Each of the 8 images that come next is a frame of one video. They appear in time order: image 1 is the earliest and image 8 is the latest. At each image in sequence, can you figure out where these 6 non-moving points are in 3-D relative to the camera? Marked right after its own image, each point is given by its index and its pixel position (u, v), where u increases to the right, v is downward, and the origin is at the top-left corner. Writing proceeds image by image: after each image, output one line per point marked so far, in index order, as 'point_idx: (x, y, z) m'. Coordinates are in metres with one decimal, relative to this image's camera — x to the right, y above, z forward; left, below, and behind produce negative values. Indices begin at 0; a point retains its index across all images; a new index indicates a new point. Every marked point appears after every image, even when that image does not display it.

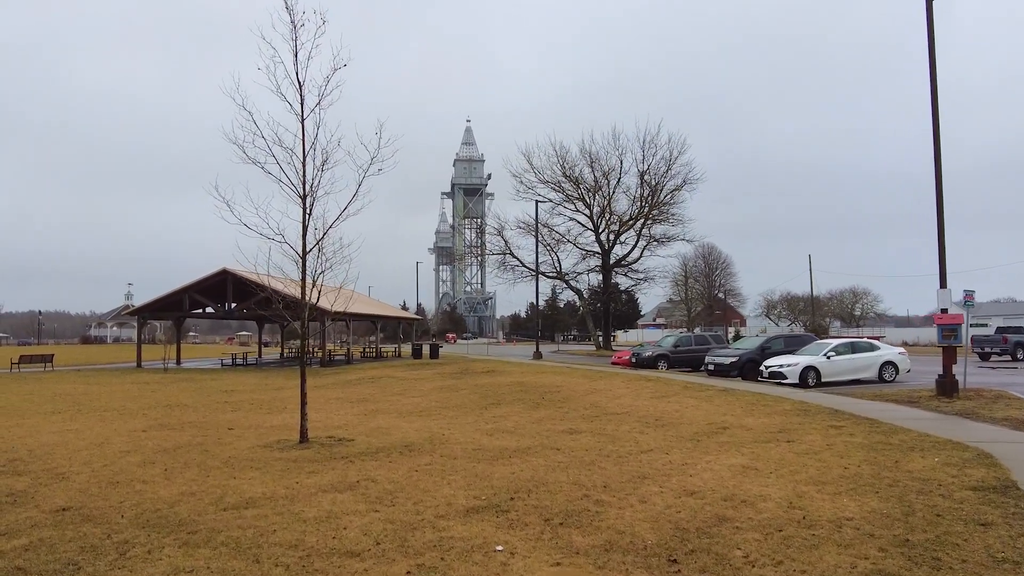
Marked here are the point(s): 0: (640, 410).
0: (+2.1, -2.0, +12.9) m
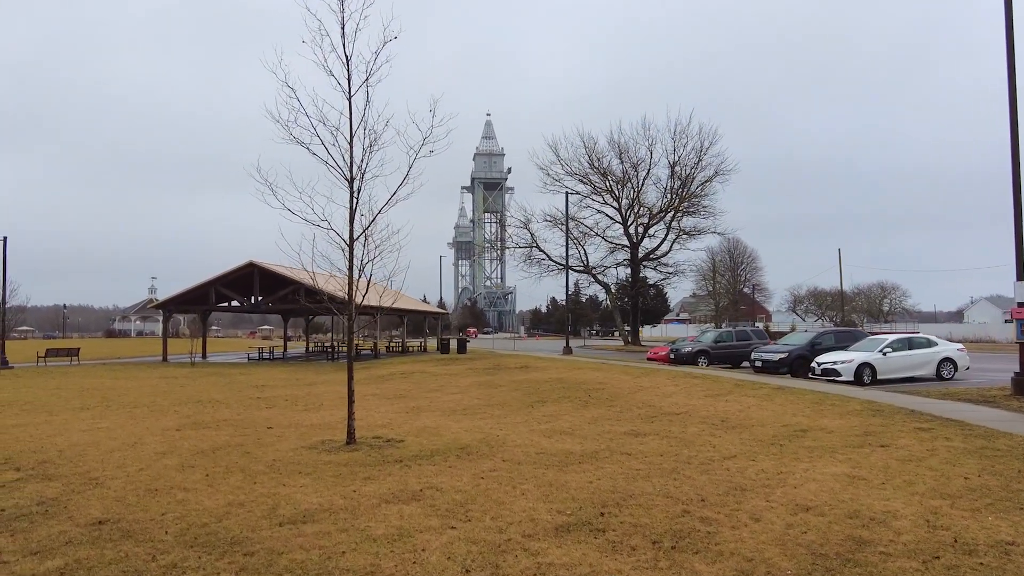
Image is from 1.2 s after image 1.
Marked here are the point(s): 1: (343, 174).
0: (+2.8, -1.8, +12.1) m
1: (-1.9, +1.3, +9.0) m
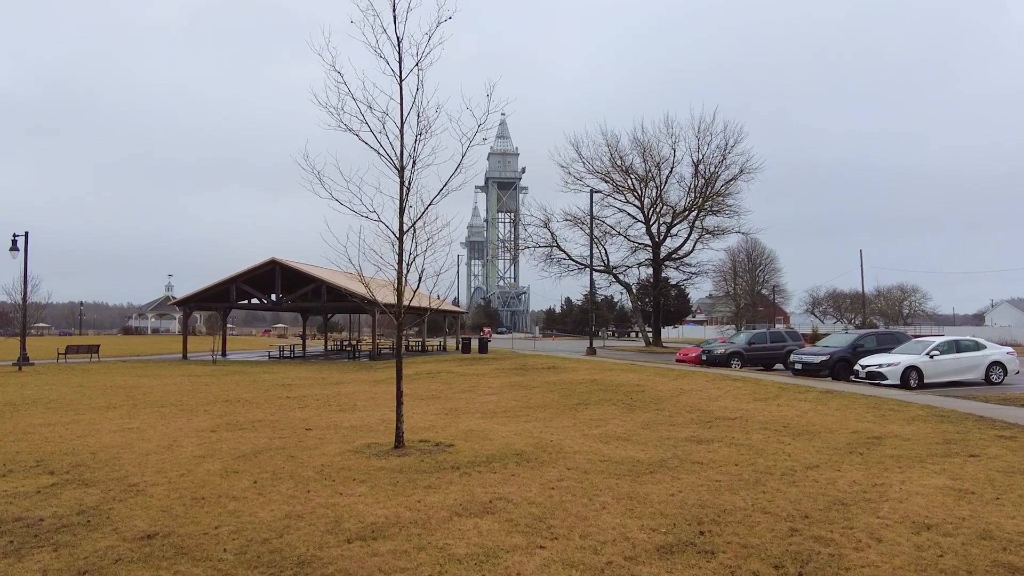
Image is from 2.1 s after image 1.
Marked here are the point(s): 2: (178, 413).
0: (+3.5, -1.8, +11.5) m
1: (-1.3, +1.3, +8.5) m
2: (-4.9, -1.9, +12.1) m
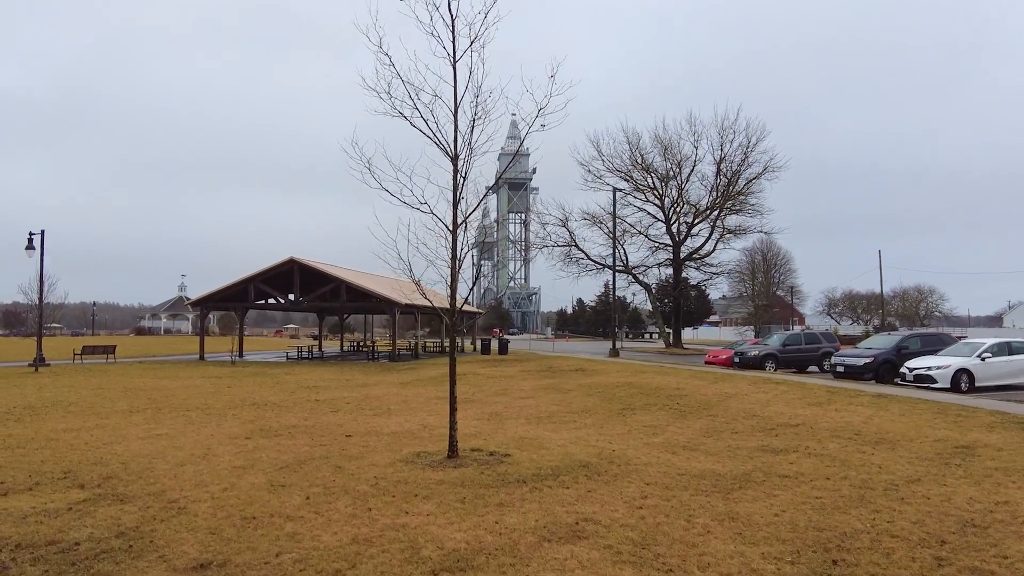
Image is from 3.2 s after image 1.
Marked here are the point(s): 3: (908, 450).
0: (+4.1, -1.8, +10.8) m
1: (-0.7, +1.4, +7.8) m
2: (-4.3, -1.8, +11.5) m
3: (+4.1, -1.7, +8.4) m
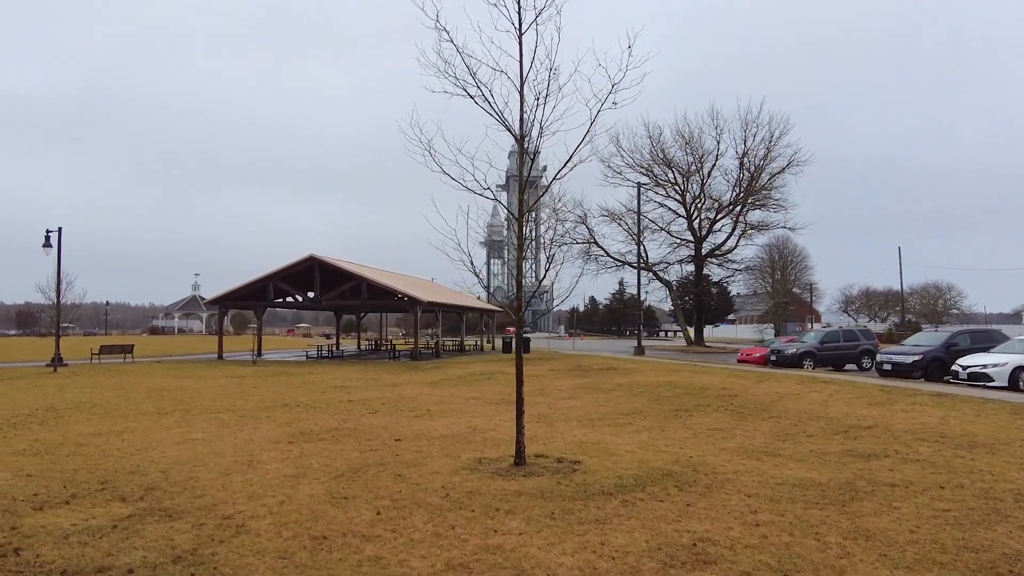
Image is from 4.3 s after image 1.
0: (+4.8, -1.7, +10.2) m
1: (0.0, +1.4, +7.2) m
2: (-3.6, -1.8, +10.9) m
3: (+4.7, -1.6, +7.7) m
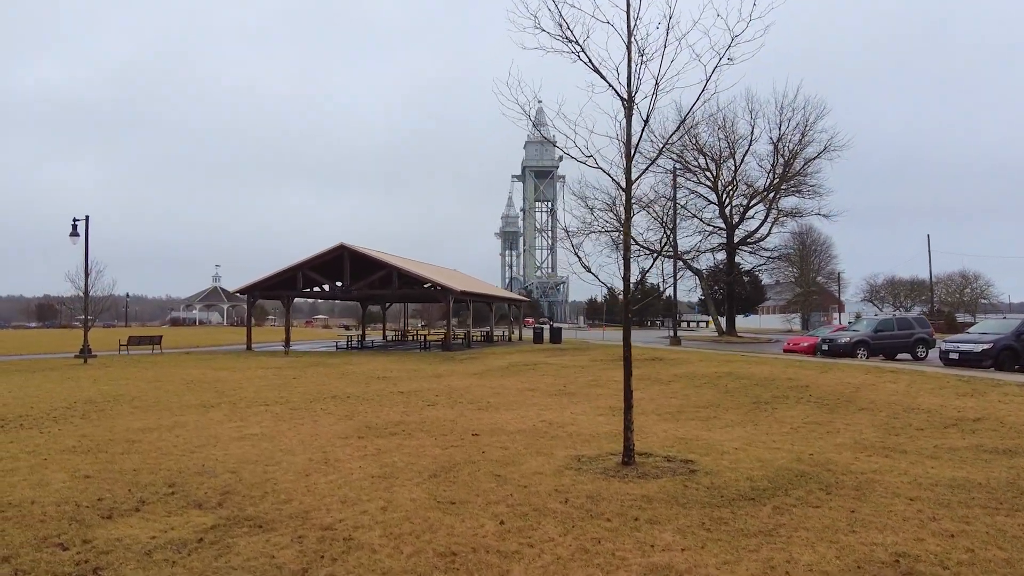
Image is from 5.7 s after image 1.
0: (+5.7, -1.5, +9.3) m
1: (+0.8, +1.6, +6.4) m
2: (-2.7, -1.6, +10.2) m
3: (+5.6, -1.4, +6.9) m
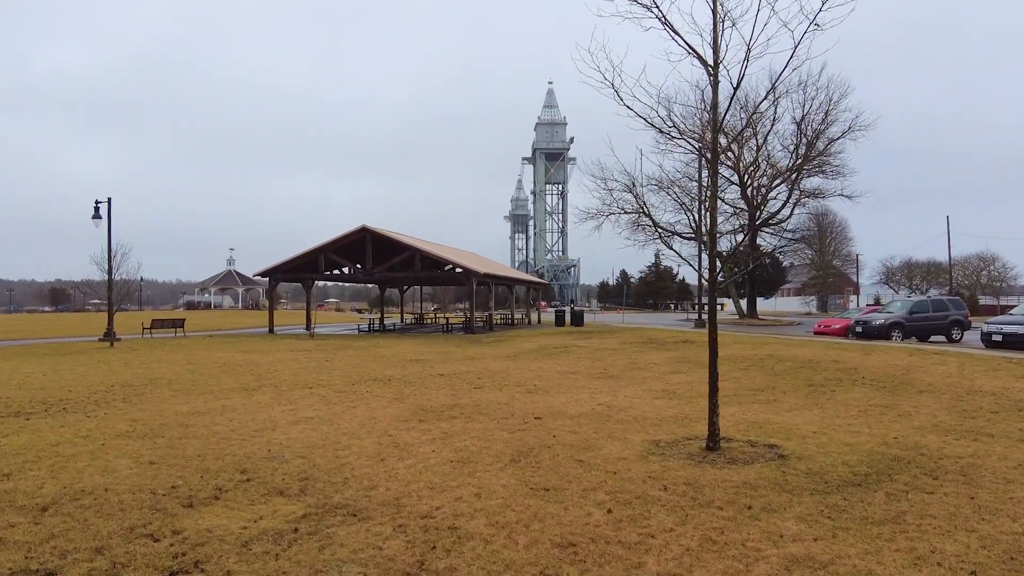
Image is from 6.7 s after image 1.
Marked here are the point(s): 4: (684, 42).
0: (+6.3, -1.2, +9.0) m
1: (+1.4, +1.8, +6.1) m
2: (-2.1, -1.3, +10.0) m
3: (+6.2, -1.2, +6.6) m
4: (+1.3, +1.9, +6.2) m
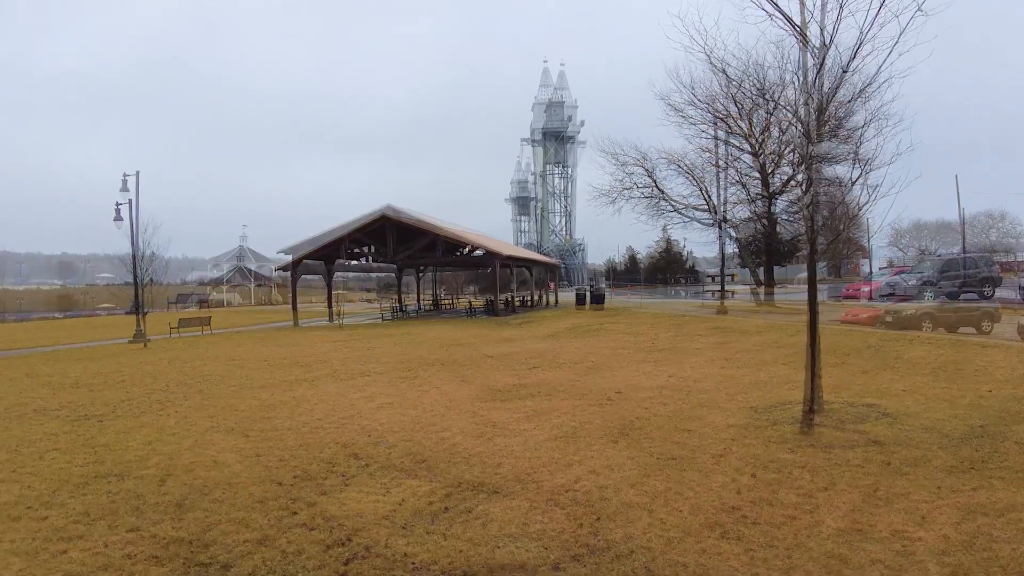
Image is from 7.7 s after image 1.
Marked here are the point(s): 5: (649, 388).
0: (+7.1, -0.6, +9.0) m
1: (+2.0, +2.0, +6.1) m
2: (-1.3, -1.2, +10.0) m
3: (+7.0, -0.7, +6.6) m
4: (+1.9, +2.2, +6.2) m
5: (+1.3, -1.0, +8.2) m
